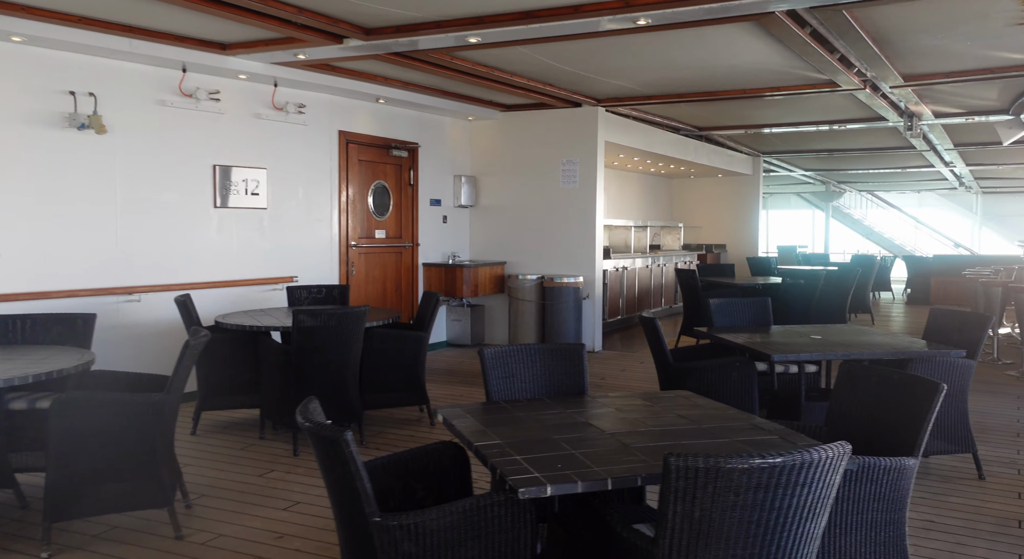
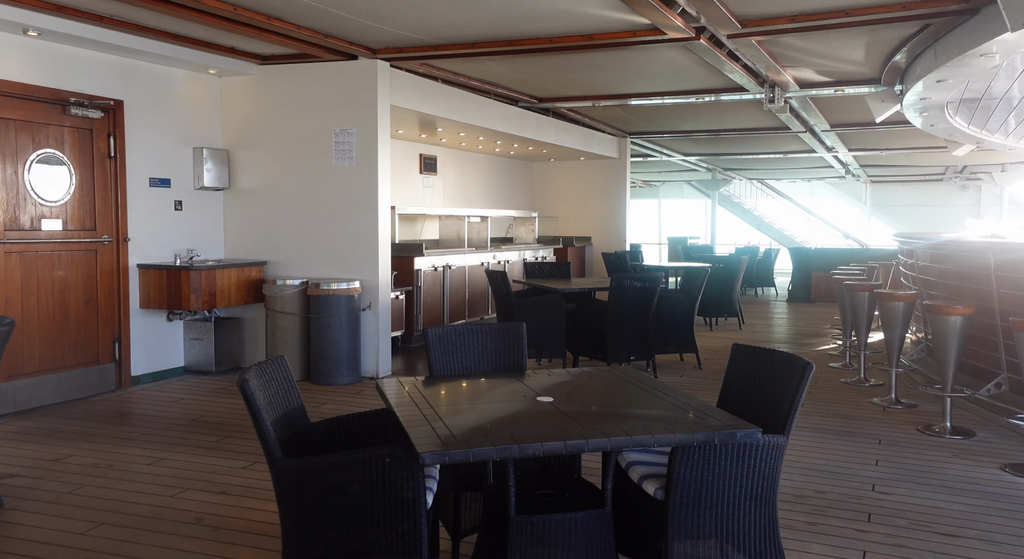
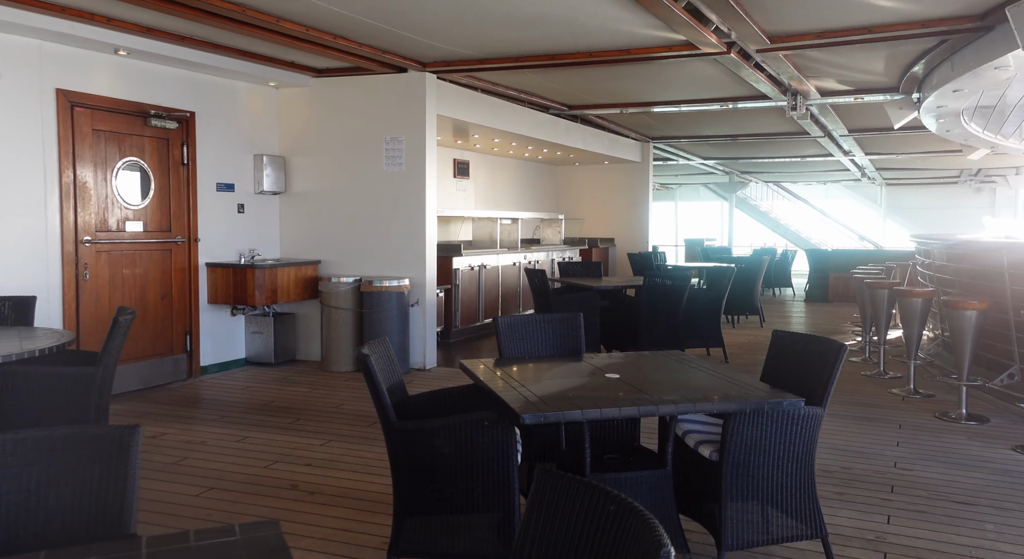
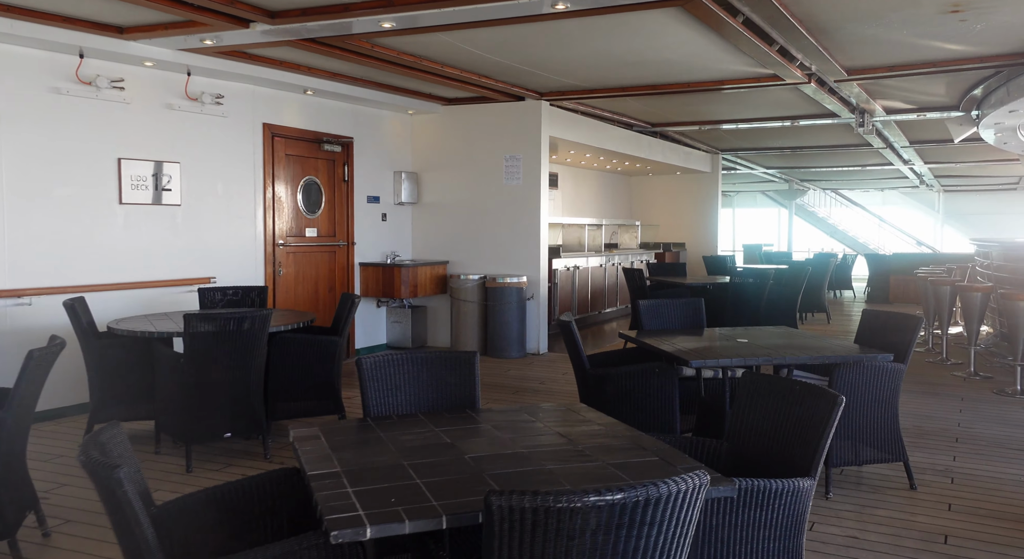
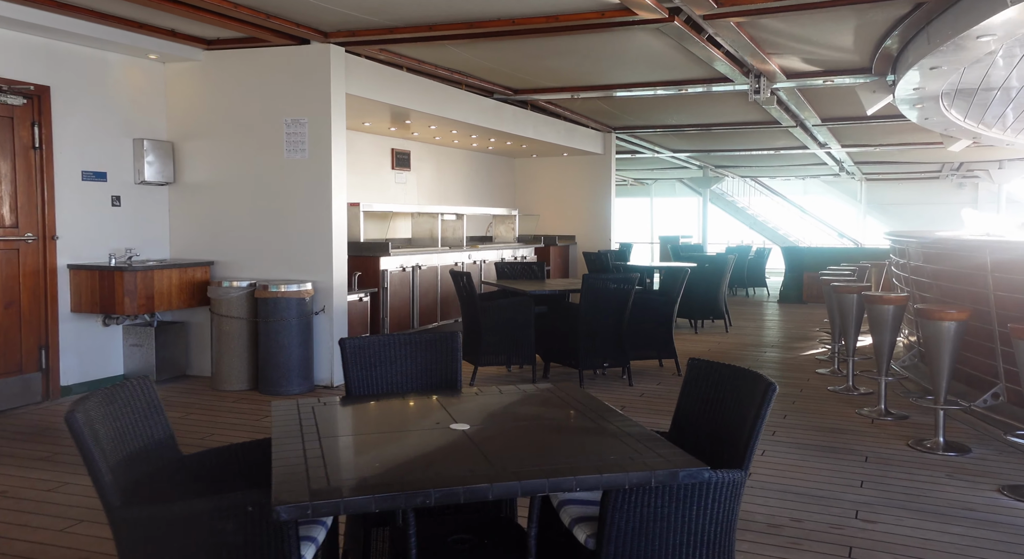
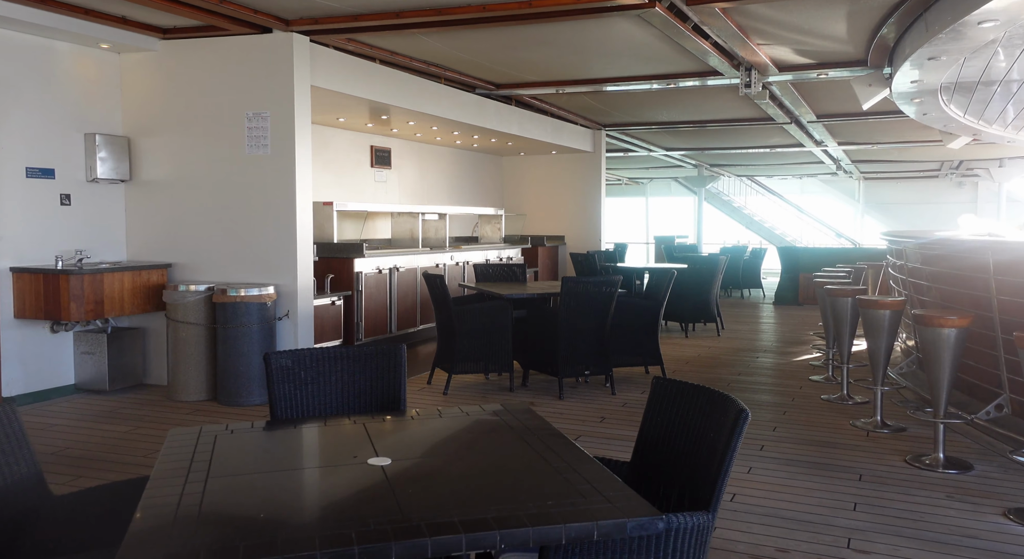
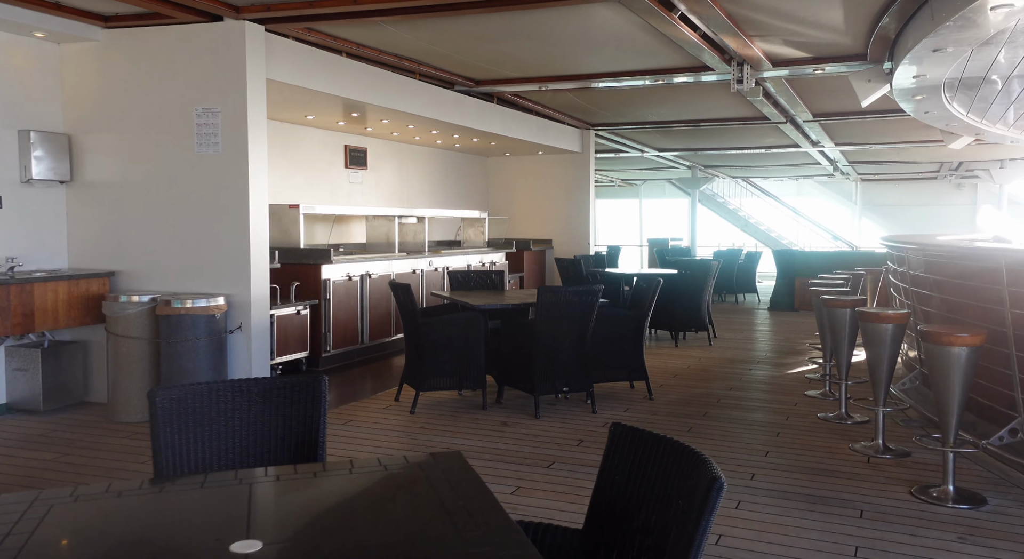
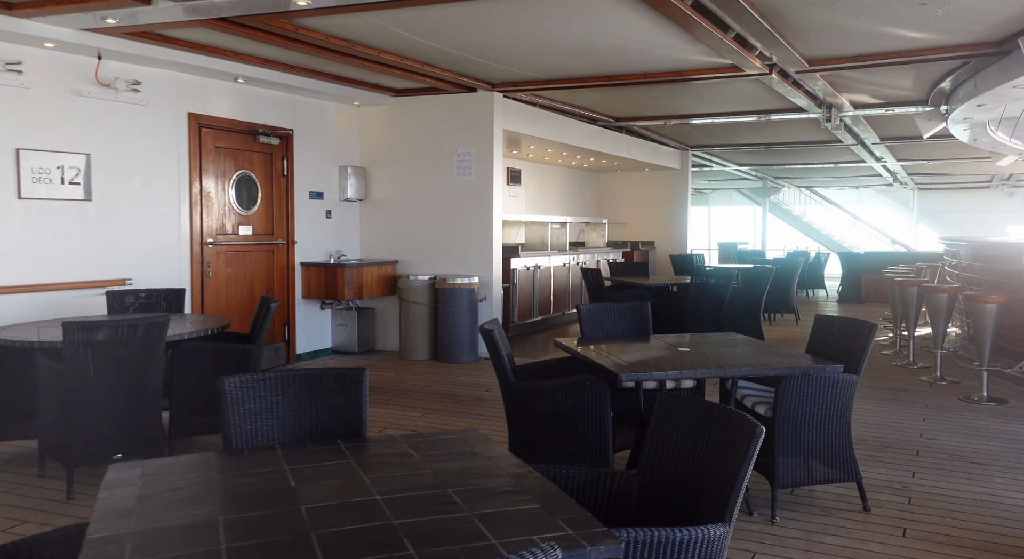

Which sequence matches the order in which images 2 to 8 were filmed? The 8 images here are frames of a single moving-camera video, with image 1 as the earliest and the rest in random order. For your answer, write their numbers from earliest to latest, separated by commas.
4, 8, 3, 2, 5, 6, 7
